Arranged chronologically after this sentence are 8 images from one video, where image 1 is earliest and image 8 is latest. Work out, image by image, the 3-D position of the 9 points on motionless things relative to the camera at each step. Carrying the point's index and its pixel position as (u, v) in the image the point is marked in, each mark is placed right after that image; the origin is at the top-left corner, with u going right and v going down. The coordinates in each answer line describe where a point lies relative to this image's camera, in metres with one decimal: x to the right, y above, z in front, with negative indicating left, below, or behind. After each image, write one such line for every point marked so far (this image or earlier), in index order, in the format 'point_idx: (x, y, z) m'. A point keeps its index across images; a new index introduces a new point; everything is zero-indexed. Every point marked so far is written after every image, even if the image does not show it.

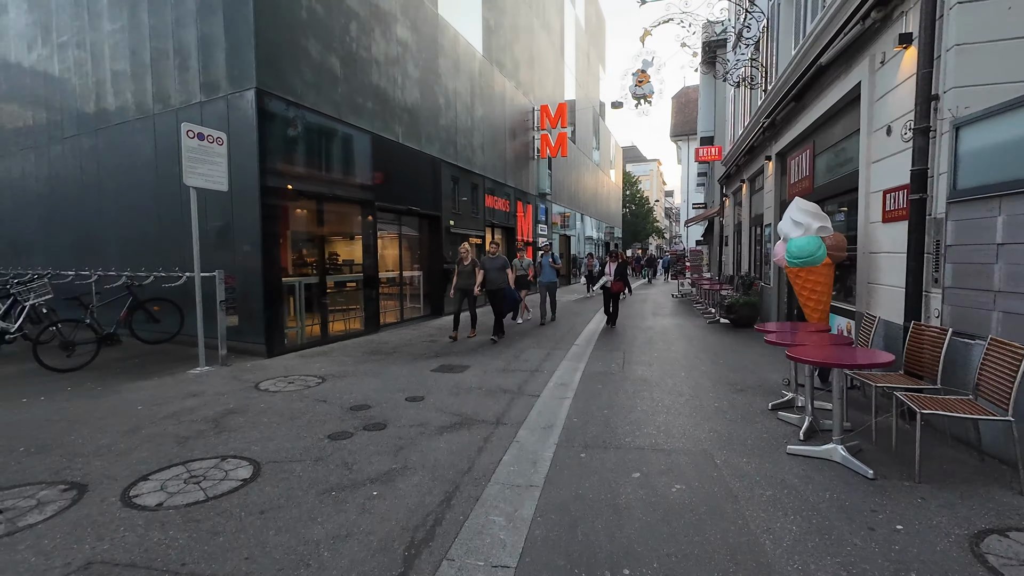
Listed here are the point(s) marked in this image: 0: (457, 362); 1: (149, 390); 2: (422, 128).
0: (-0.8, -1.1, +6.9) m
1: (-4.1, -1.2, +5.5) m
2: (-2.1, +3.8, +11.6) m
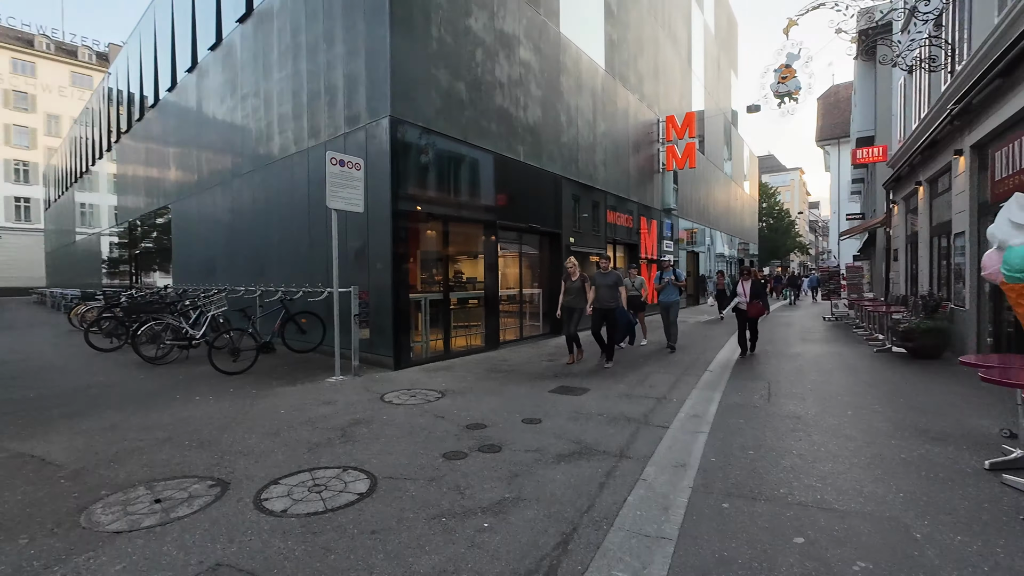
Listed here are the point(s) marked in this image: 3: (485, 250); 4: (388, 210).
0: (+0.9, -1.3, +6.6) m
1: (-2.7, -1.3, +6.0) m
2: (+0.8, +3.4, +11.6) m
3: (-0.6, +0.8, +10.0) m
4: (-2.0, +1.3, +7.8) m
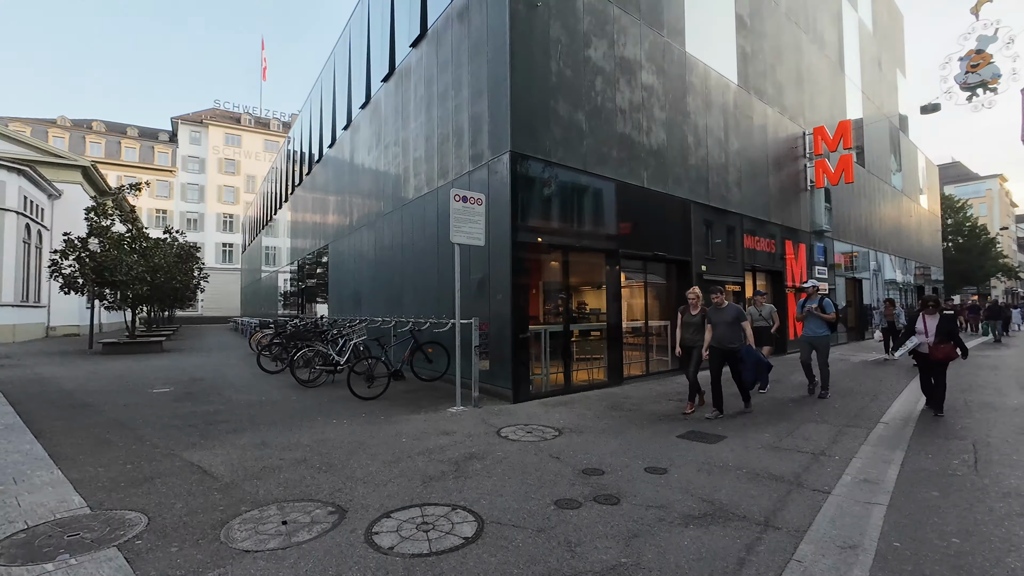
0: (+2.4, -1.7, +5.8) m
1: (-1.2, -1.7, +6.1) m
2: (+3.6, +2.7, +11.0) m
3: (+1.9, +0.2, +9.6) m
4: (-0.1, +0.8, +7.9) m
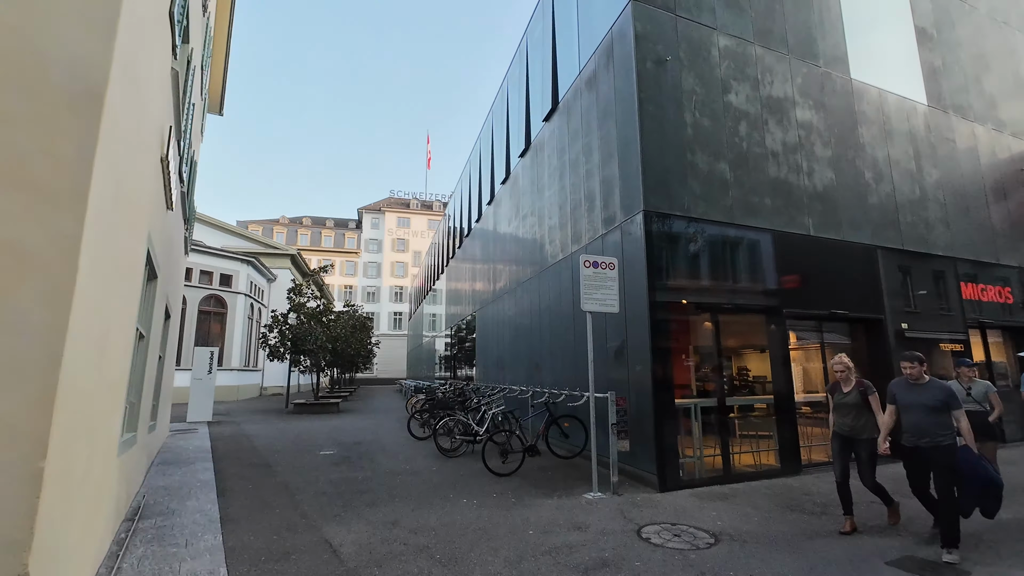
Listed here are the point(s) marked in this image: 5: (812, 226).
0: (+3.7, -2.3, +4.2) m
1: (+0.4, -2.6, +5.6) m
2: (+6.4, +1.4, +9.3) m
3: (+4.4, -1.0, +8.2) m
4: (+2.0, -0.3, +7.3) m
5: (+5.5, +1.2, +8.9) m
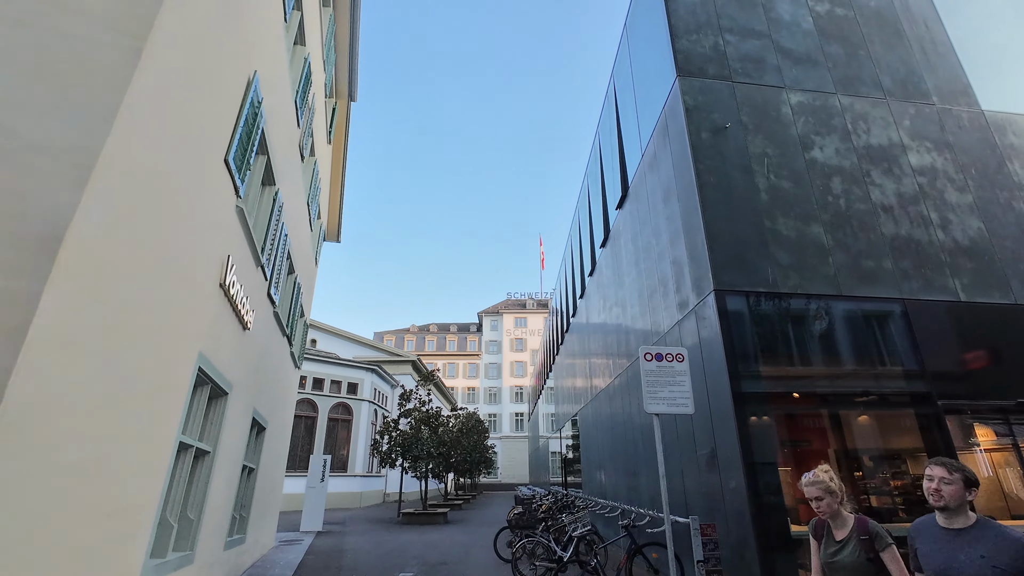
0: (+3.7, -2.7, +2.2) m
1: (+0.8, -3.6, +4.3) m
2: (+7.4, +0.3, +7.2) m
3: (+5.3, -2.0, +6.1) m
4: (+2.7, -1.4, +6.0) m
5: (+6.5, 0.0, +7.0) m
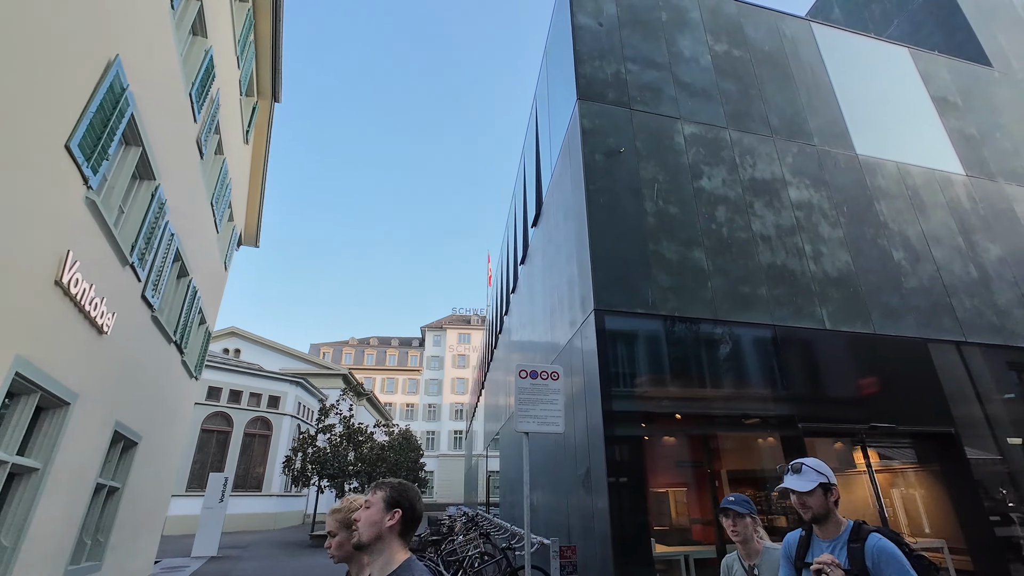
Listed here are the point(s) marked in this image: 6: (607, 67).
0: (+2.4, -2.9, +2.3) m
1: (-0.6, -3.7, +4.1) m
2: (+5.7, -0.2, +7.7) m
3: (+3.6, -2.4, +6.4) m
4: (+1.1, -1.7, +6.0) m
5: (+4.8, -0.4, +7.4) m
6: (+1.6, +3.7, +8.1) m
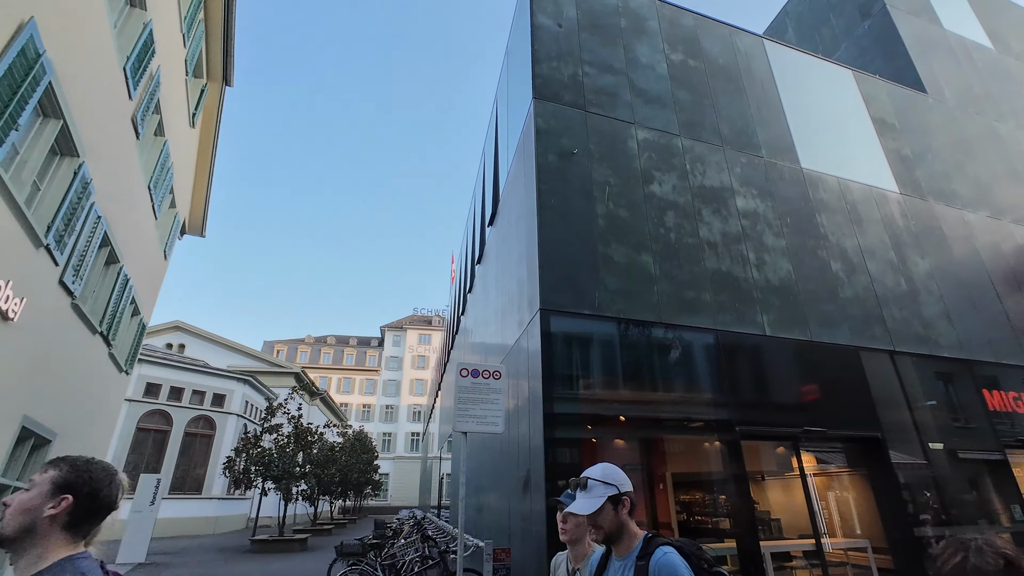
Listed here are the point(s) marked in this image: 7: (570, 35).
0: (+1.9, -2.9, +2.4) m
1: (-1.3, -3.6, +3.9) m
2: (+4.9, -0.3, +8.0) m
3: (+2.9, -2.5, +6.5) m
4: (+0.4, -1.7, +5.9) m
5: (+4.0, -0.6, +7.6) m
6: (+0.9, +3.7, +8.1) m
7: (+1.0, +4.4, +8.5) m
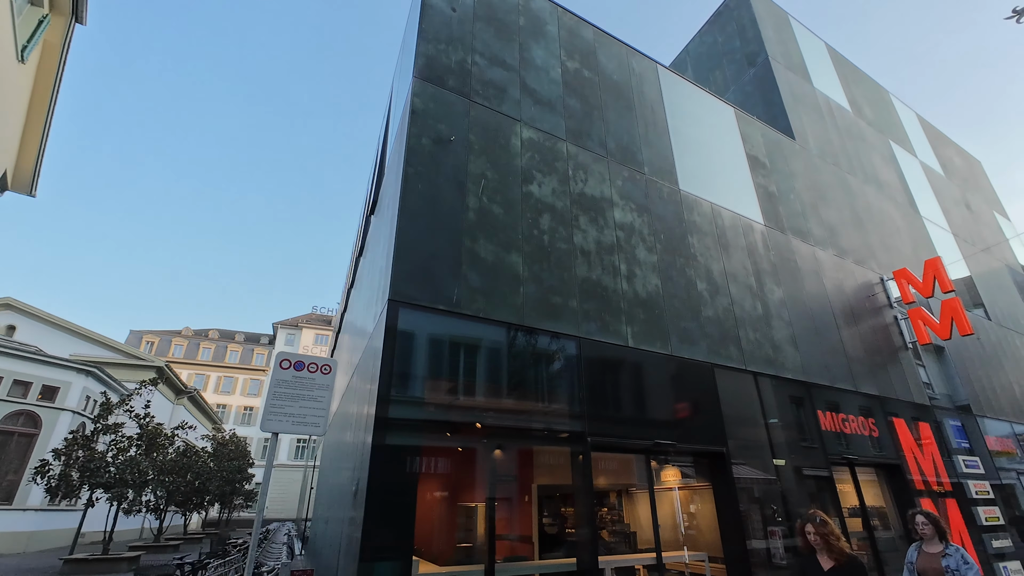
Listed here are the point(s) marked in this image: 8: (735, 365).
0: (+0.6, -2.9, +2.0) m
1: (-2.9, -3.3, +3.0) m
2: (+2.7, -0.6, +8.2) m
3: (+0.8, -2.5, +6.3) m
4: (-1.5, -1.5, +5.3) m
5: (+1.9, -0.7, +7.6) m
6: (-0.9, +3.7, +7.7) m
7: (-0.8, +4.5, +8.1) m
8: (+4.0, -1.4, +8.7) m
